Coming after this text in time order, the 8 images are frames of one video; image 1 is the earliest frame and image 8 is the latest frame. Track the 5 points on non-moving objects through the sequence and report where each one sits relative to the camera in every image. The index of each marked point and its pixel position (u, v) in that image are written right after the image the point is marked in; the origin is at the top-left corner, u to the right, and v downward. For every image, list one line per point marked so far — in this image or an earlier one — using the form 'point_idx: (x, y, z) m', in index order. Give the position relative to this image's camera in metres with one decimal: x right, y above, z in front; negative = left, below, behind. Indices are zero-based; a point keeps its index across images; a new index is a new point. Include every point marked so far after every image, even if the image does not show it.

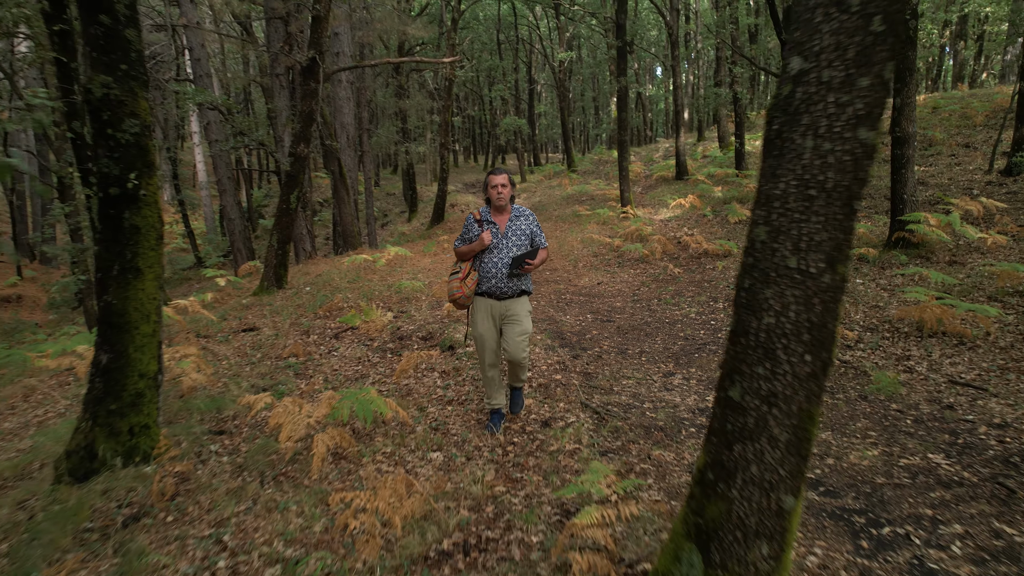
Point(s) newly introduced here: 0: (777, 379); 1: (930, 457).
0: (+0.7, -0.2, +1.7) m
1: (+2.3, -0.9, +3.7) m
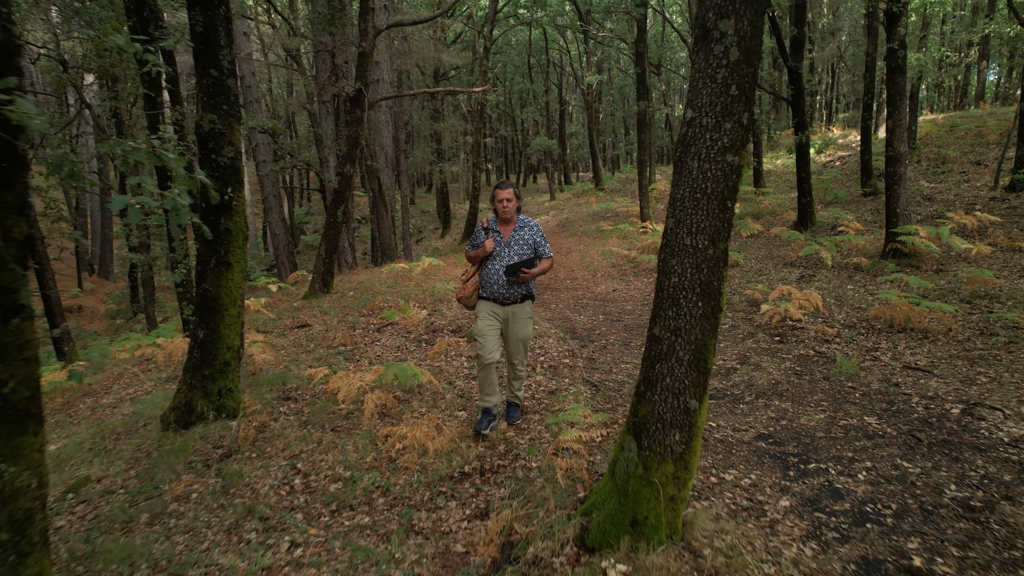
0: (+0.7, -0.1, +2.6) m
1: (+2.4, -0.9, +4.5) m
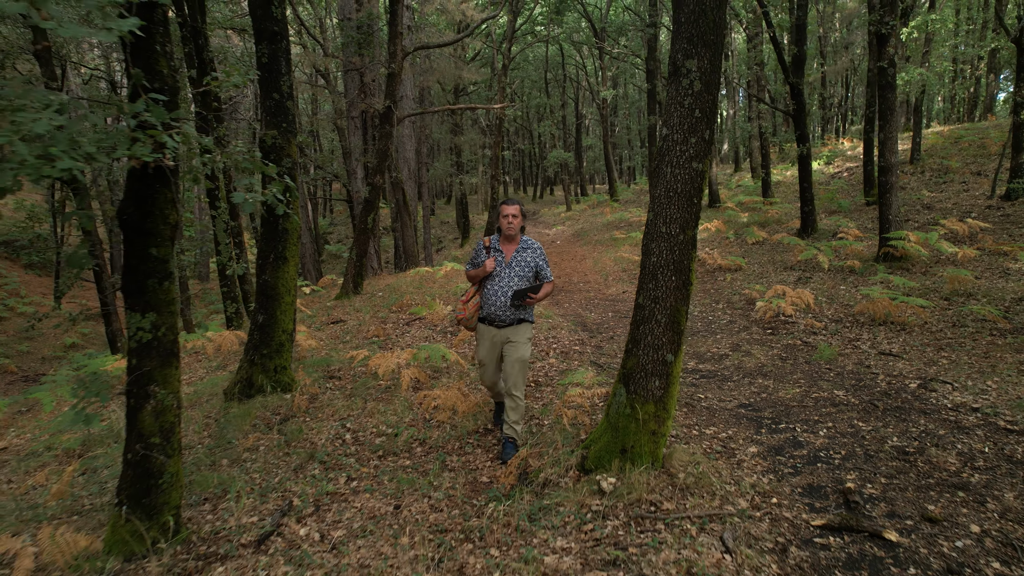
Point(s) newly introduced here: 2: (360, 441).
0: (+0.7, 0.0, +3.3) m
1: (+2.5, -0.8, +5.1) m
2: (-1.0, -1.0, +4.5) m
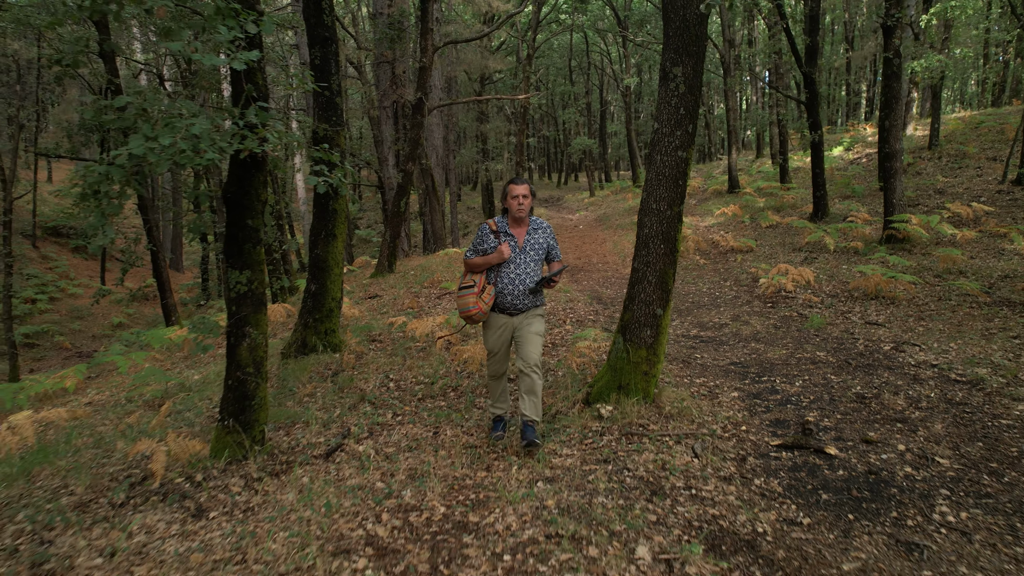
0: (+0.8, +0.2, +4.1) m
1: (+2.7, -0.6, +5.8) m
2: (-0.9, -0.8, +5.4) m
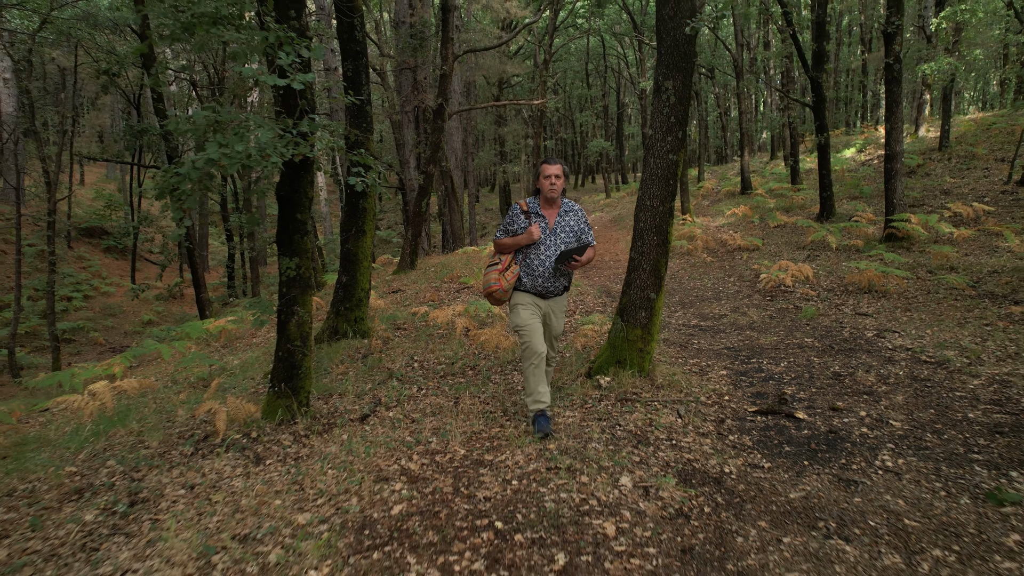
0: (+0.9, +0.3, +4.6) m
1: (+2.8, -0.5, +6.3) m
2: (-0.8, -0.7, +6.0) m
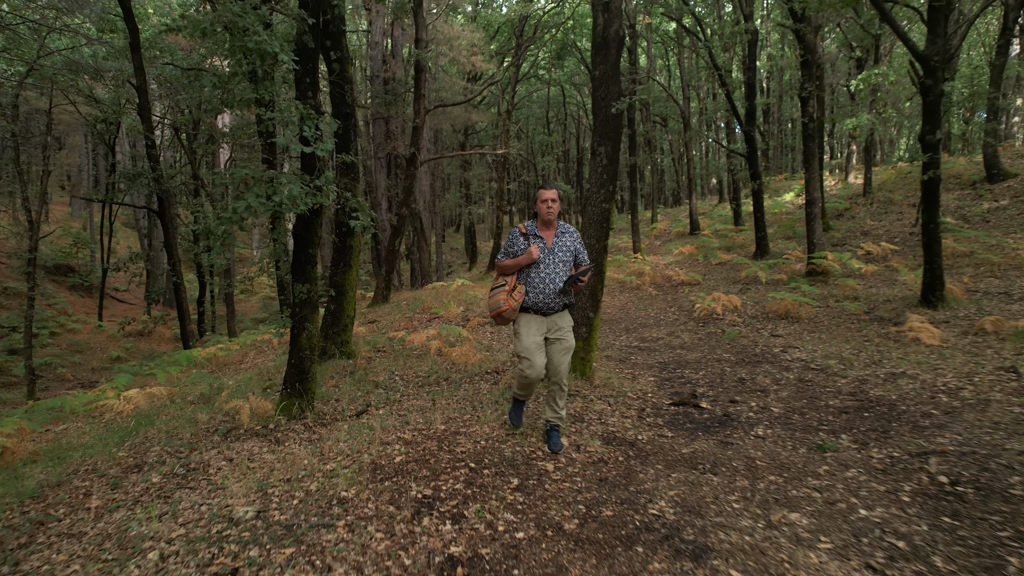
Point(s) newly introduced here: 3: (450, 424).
0: (+0.6, +0.1, +5.9) m
1: (+2.4, -0.8, +7.6) m
2: (-1.1, -1.0, +7.0) m
3: (-0.4, -1.0, +4.7) m
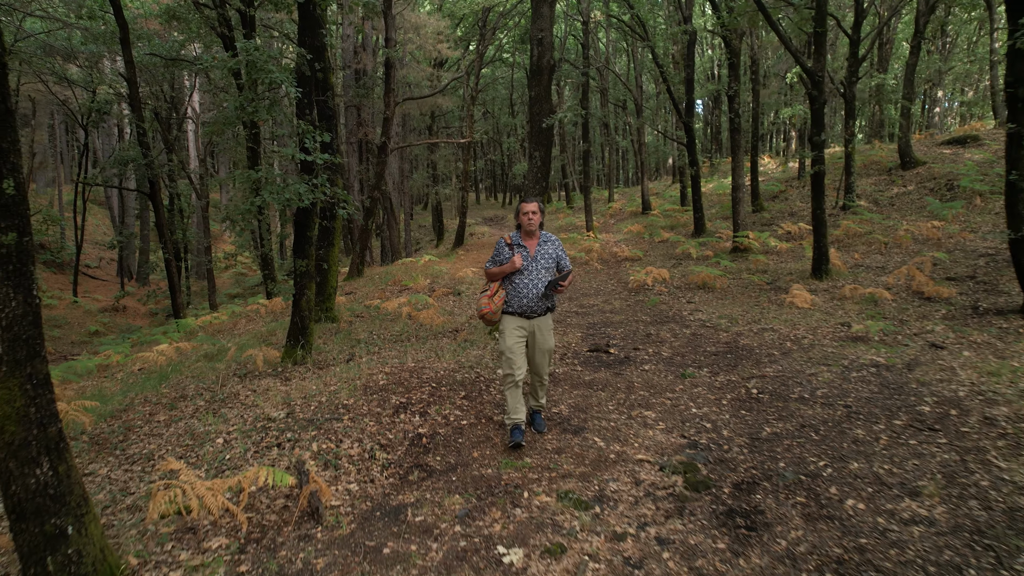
0: (+0.1, +0.4, +7.4) m
1: (+1.8, -0.4, +9.3) m
2: (-1.7, -0.6, +8.6) m
3: (-0.9, -0.7, +6.3) m
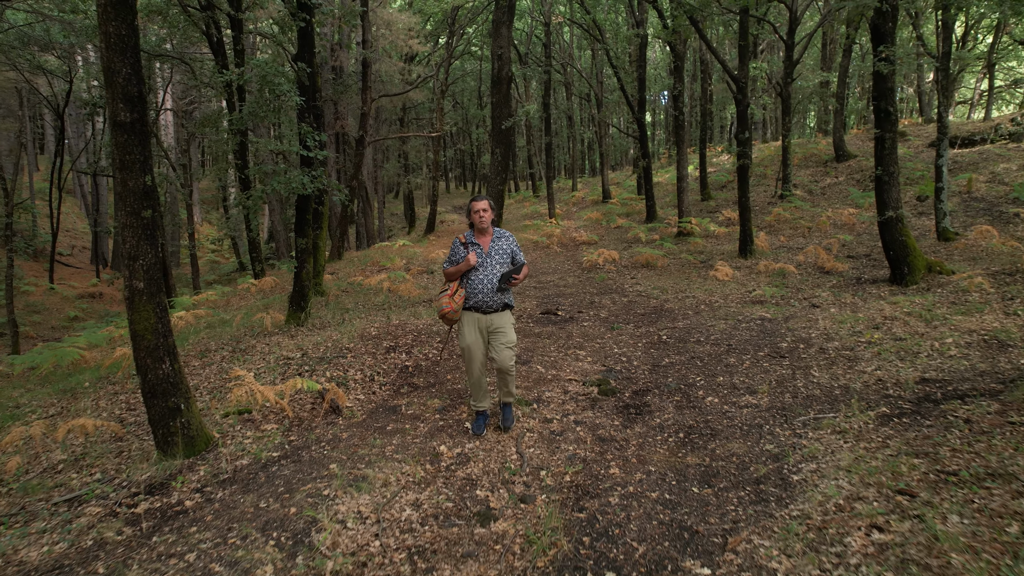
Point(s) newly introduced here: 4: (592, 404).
0: (-0.3, +0.7, +8.9) m
1: (+1.3, 0.0, +10.8) m
2: (-2.2, -0.3, +9.9) m
3: (-1.3, -0.4, +7.7) m
4: (+0.6, -0.9, +5.0) m
